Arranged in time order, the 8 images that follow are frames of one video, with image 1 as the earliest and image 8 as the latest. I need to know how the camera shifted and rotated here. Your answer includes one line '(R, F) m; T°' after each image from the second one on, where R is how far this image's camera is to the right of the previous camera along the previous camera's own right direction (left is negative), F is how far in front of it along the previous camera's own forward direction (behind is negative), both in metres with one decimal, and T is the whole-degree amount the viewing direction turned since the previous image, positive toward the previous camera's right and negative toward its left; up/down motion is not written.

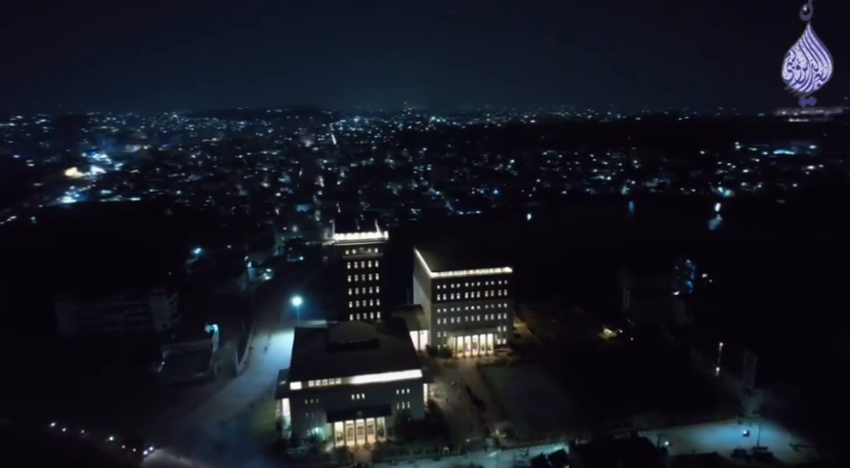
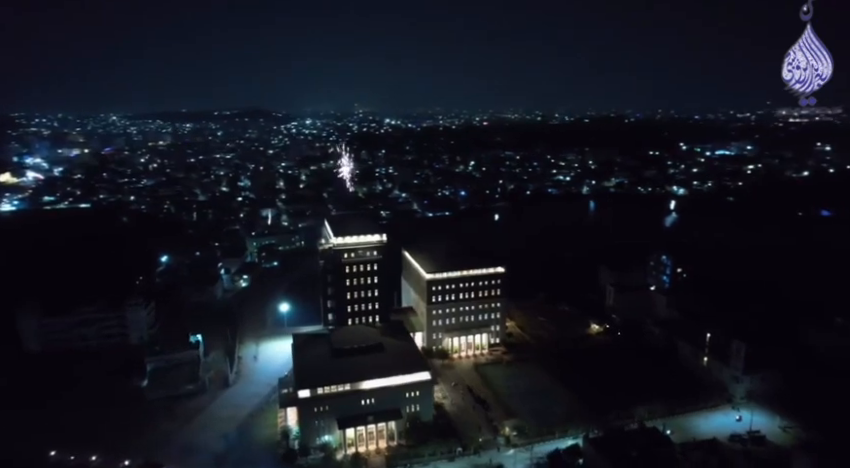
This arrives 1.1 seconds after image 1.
(-1.7, +0.1) m; +5°
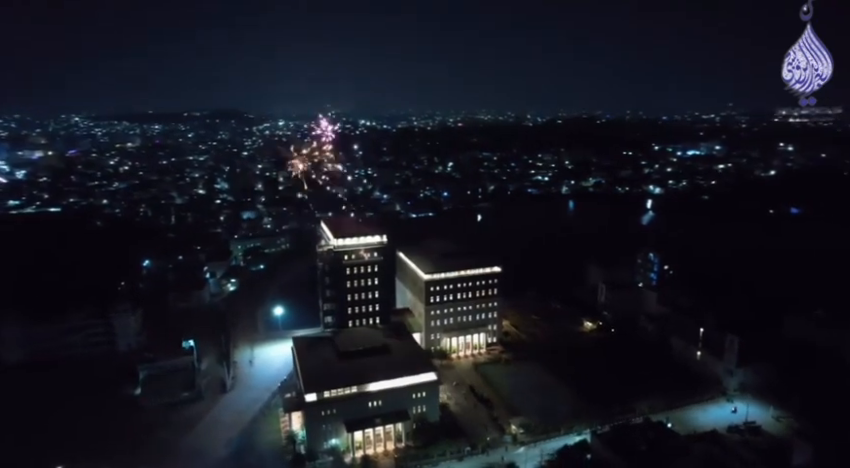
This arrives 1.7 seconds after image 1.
(-1.0, 0.0) m; +3°
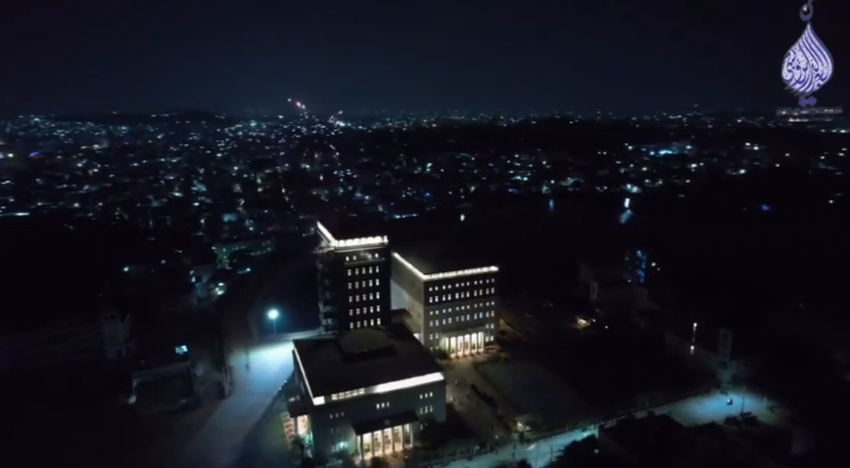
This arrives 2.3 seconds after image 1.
(-1.0, 0.0) m; +3°
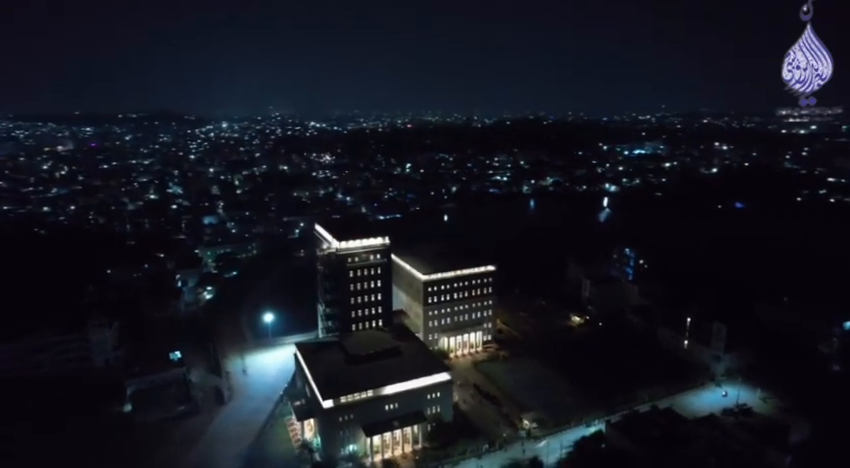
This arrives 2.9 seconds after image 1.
(-1.0, 0.0) m; +3°
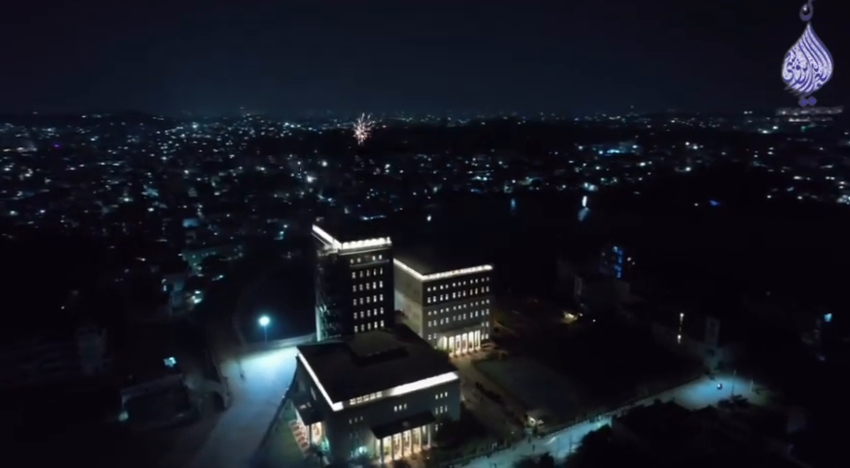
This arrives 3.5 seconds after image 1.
(-1.0, 0.0) m; +3°
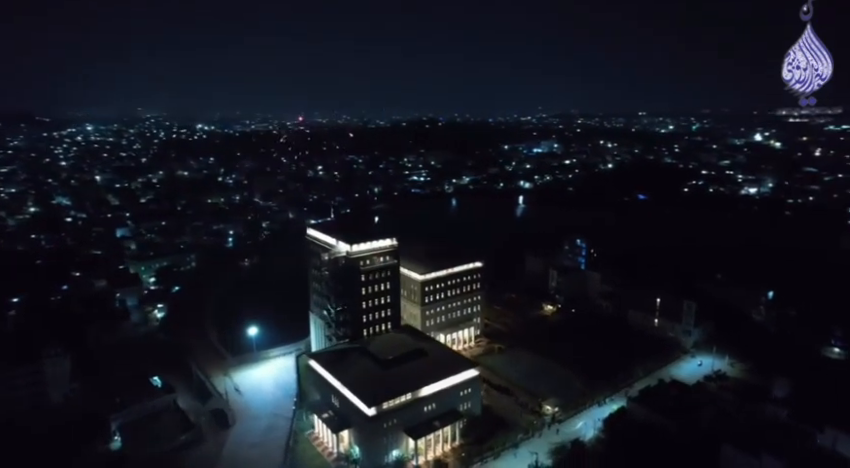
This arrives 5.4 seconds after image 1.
(-3.3, +0.2) m; +9°
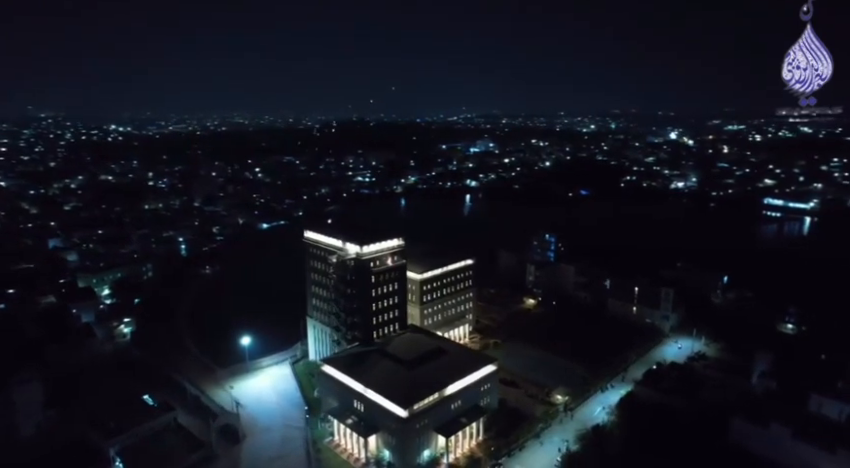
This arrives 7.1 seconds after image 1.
(-2.9, +0.2) m; +8°
